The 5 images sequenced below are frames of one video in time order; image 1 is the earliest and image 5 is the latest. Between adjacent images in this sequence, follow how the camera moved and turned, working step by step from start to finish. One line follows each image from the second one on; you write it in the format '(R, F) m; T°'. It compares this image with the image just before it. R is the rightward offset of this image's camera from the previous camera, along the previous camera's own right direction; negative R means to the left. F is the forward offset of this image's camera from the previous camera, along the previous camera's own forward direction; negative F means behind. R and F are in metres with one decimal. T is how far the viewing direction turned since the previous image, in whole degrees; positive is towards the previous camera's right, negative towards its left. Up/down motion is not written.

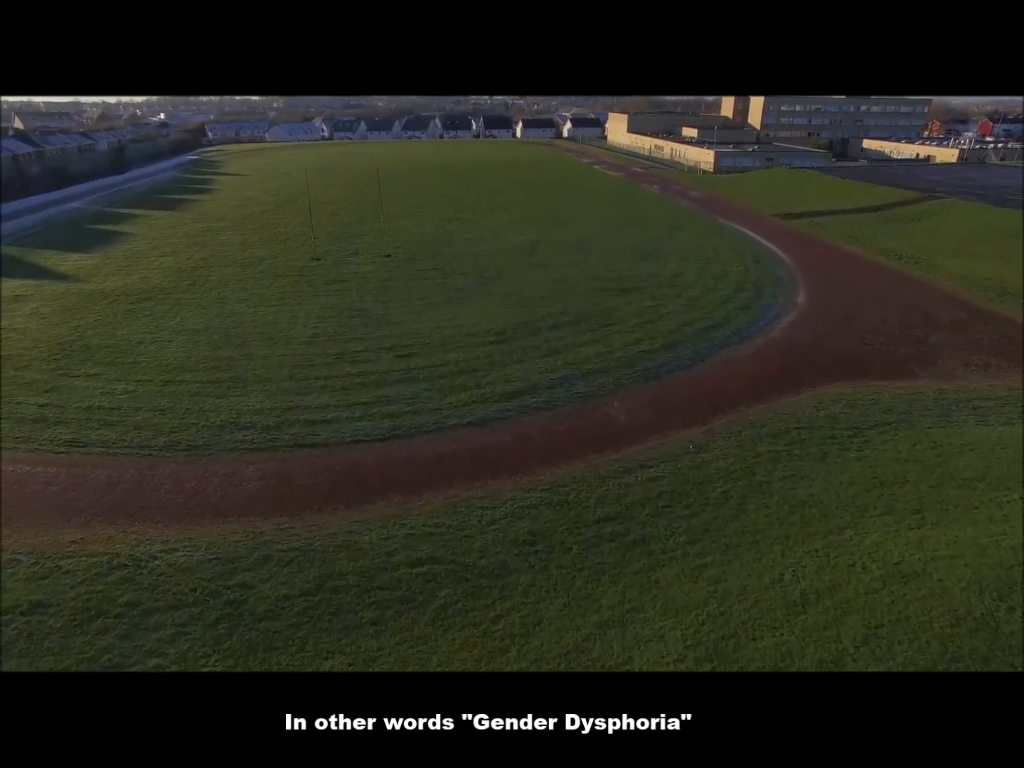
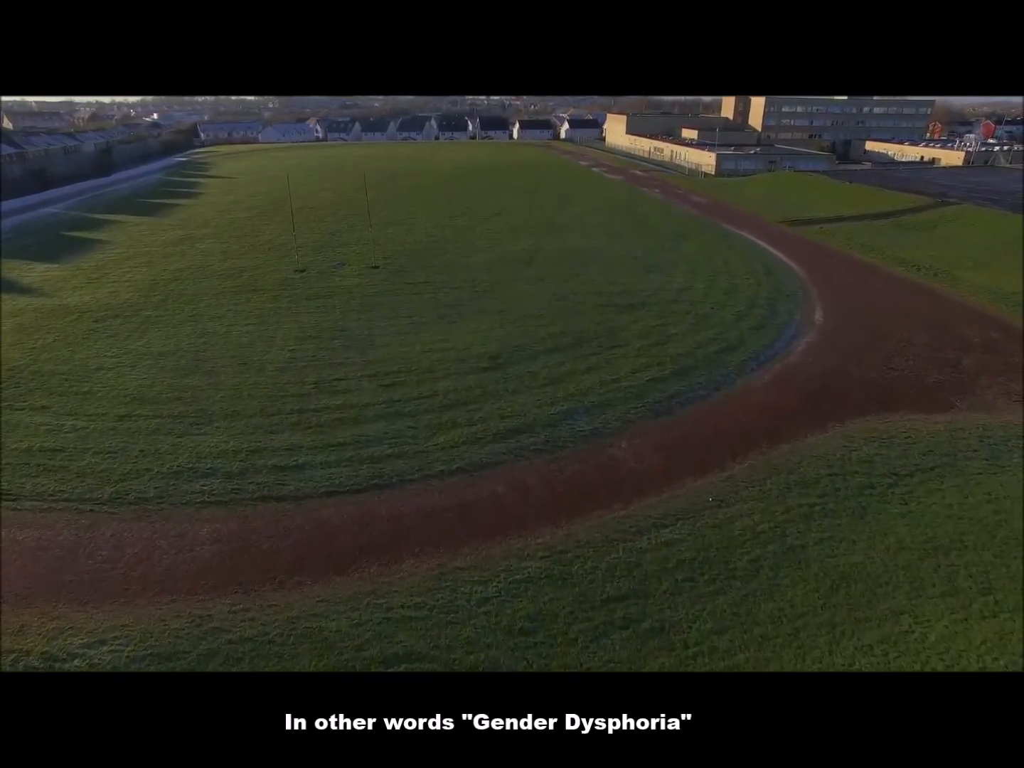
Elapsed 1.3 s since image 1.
(0.0, +0.9) m; 0°
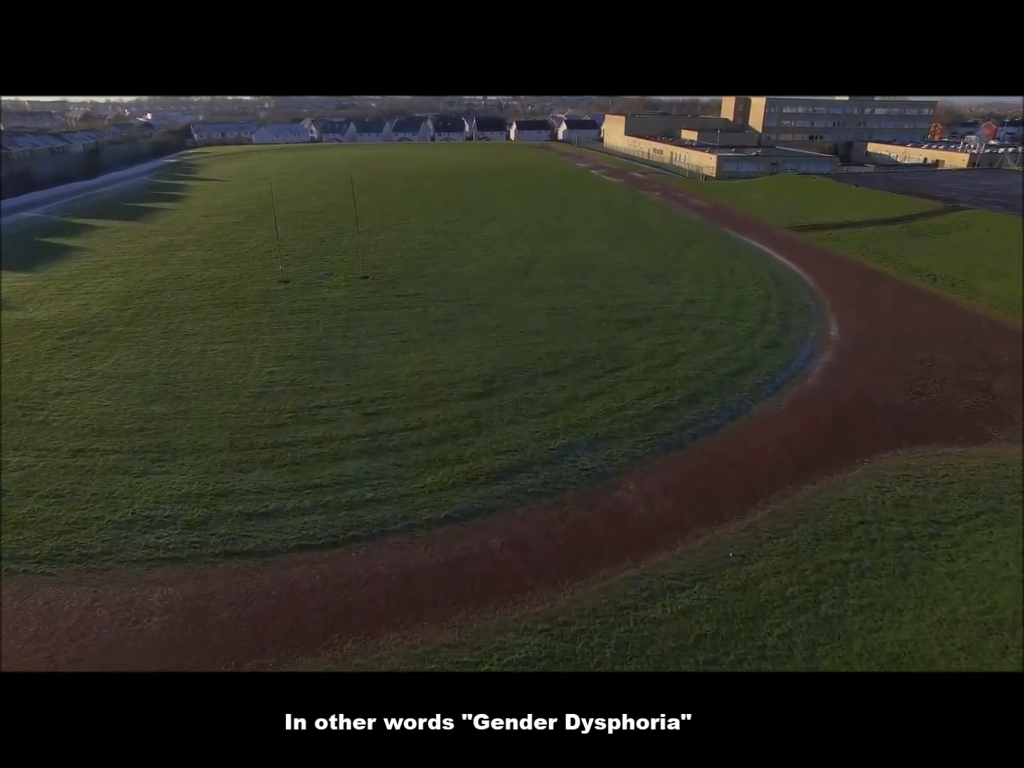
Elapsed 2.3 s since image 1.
(0.0, +0.8) m; 0°
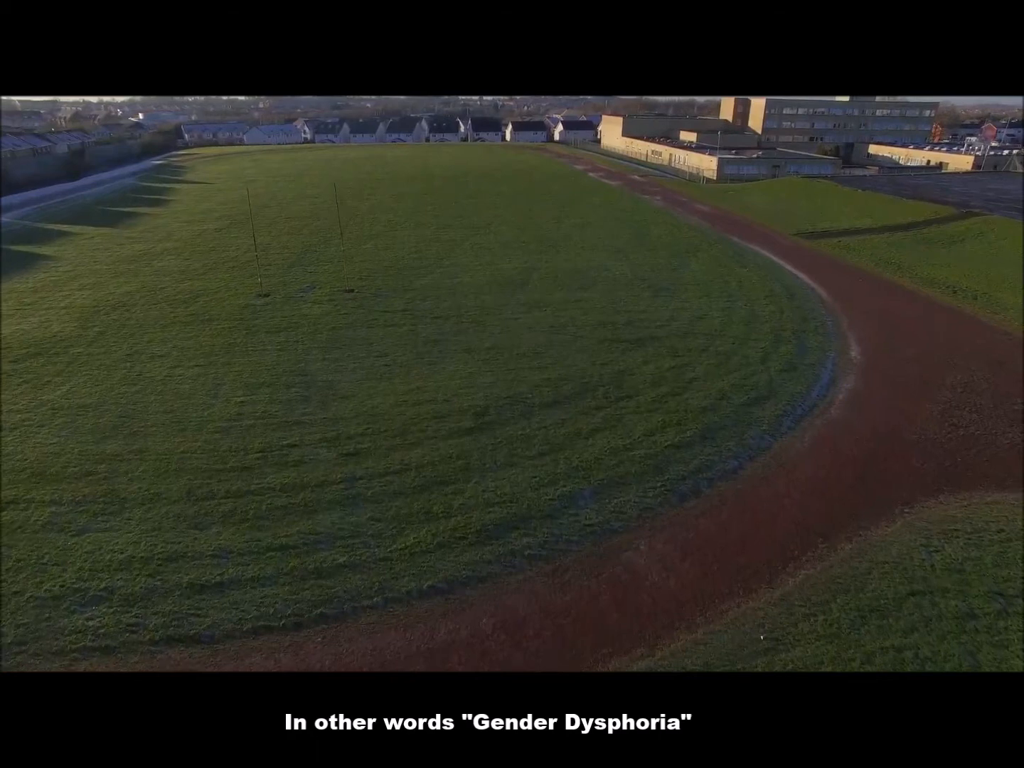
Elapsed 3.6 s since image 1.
(0.0, +0.9) m; 0°
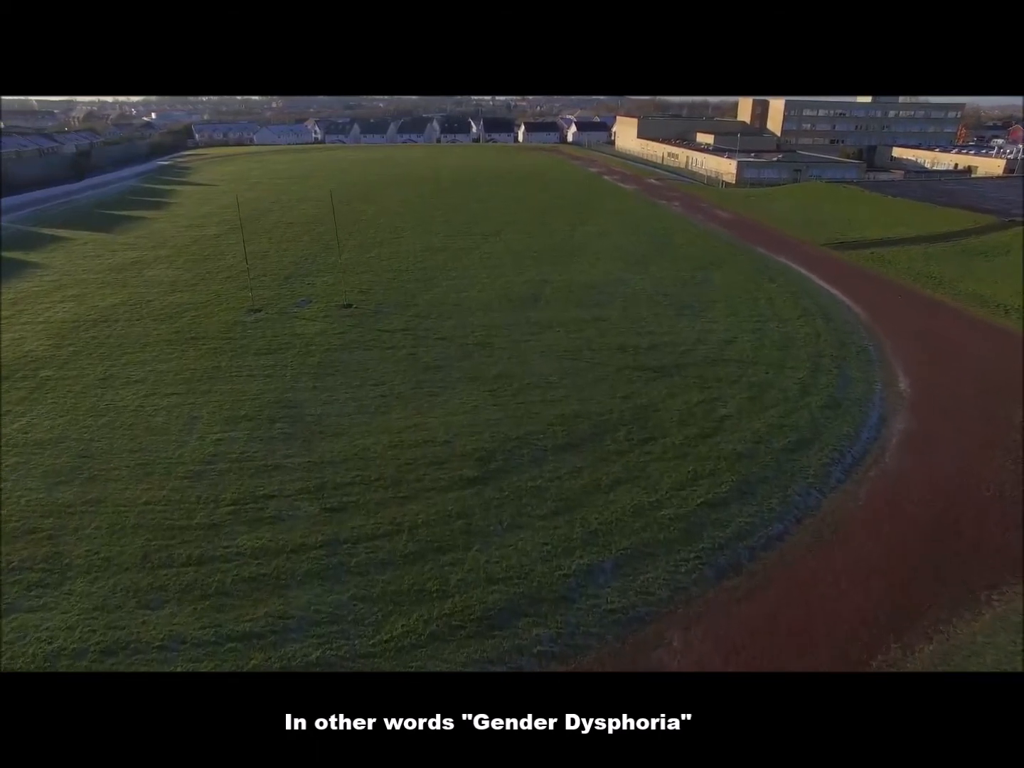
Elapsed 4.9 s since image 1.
(0.0, +1.0) m; -1°
